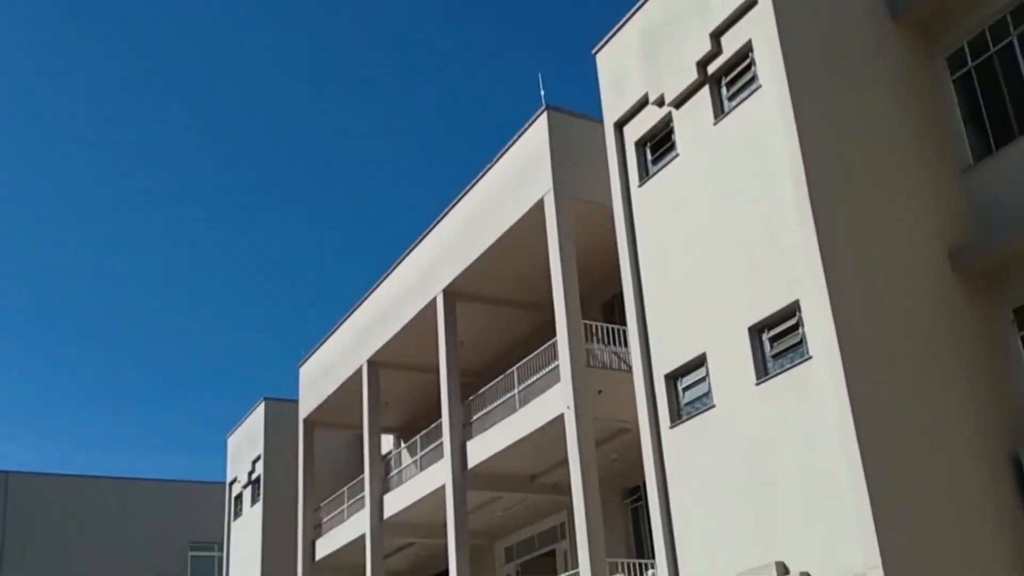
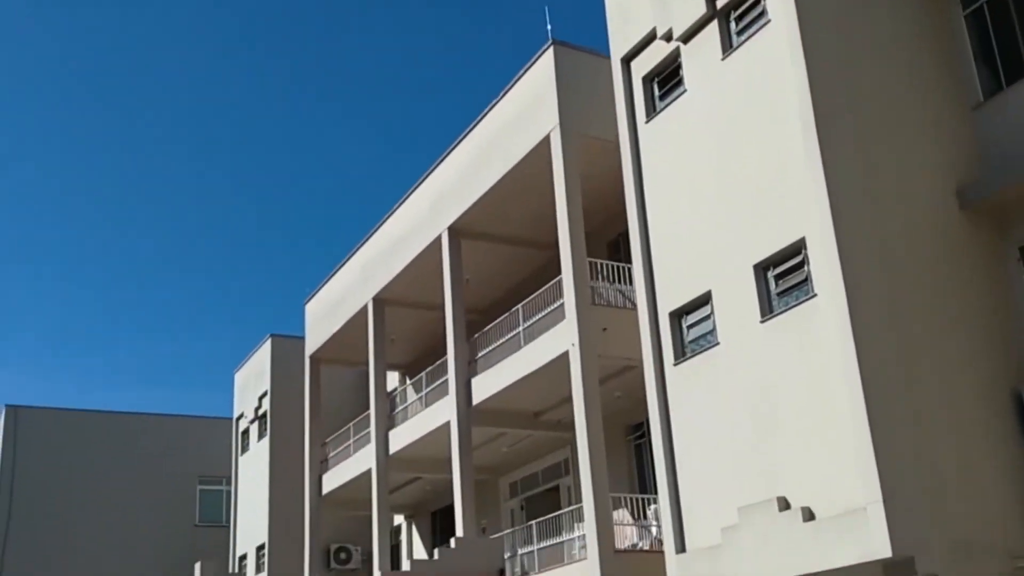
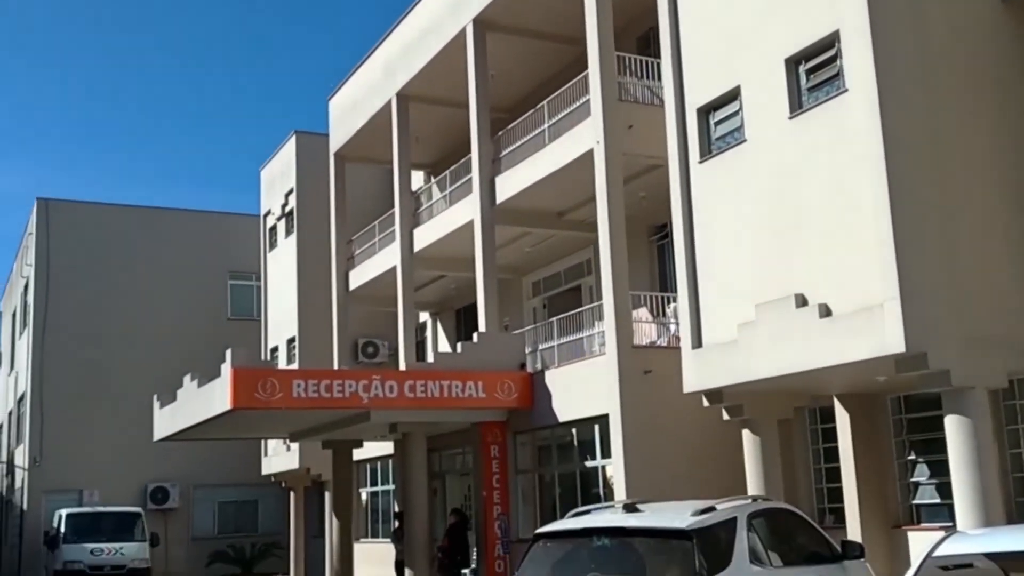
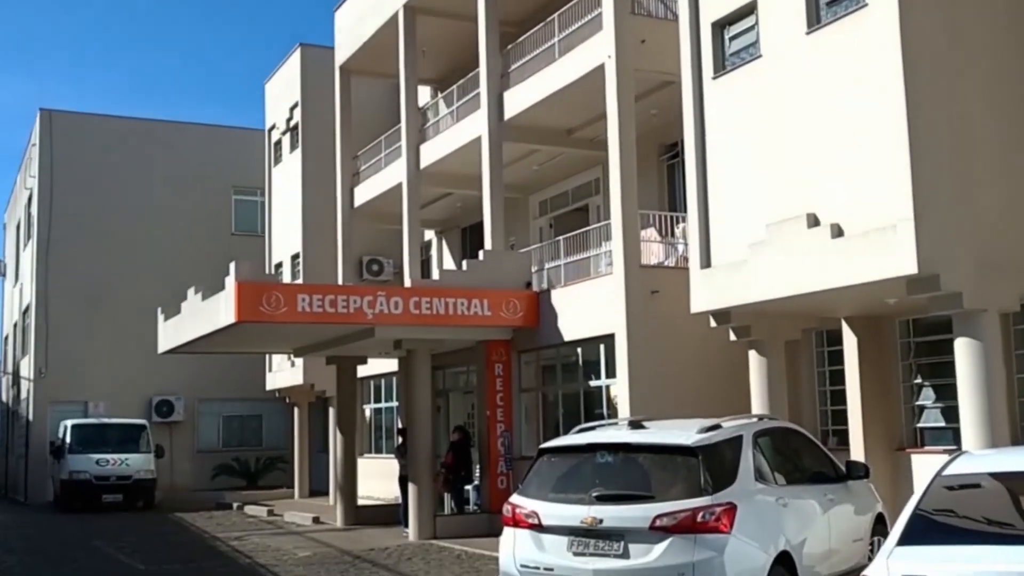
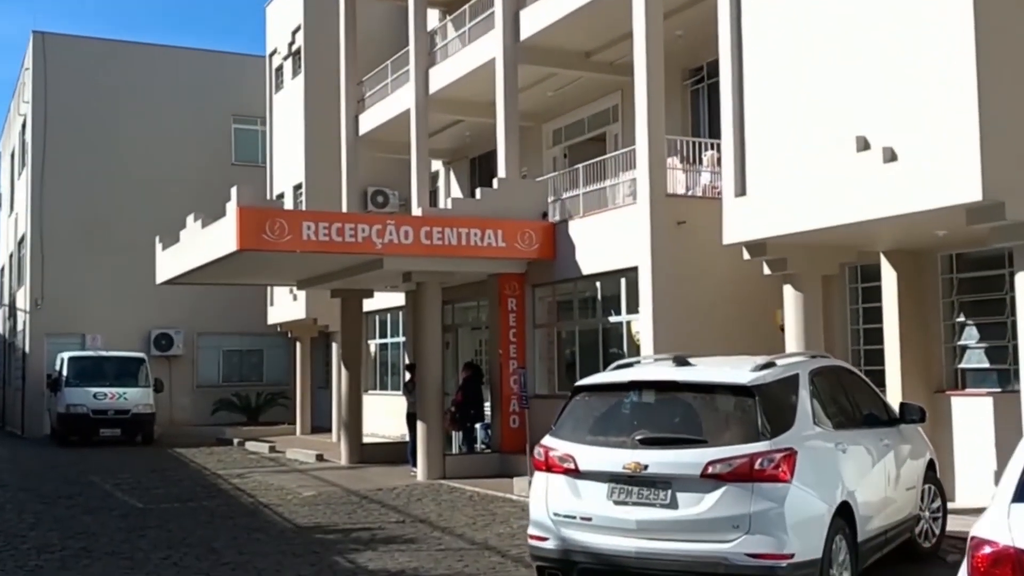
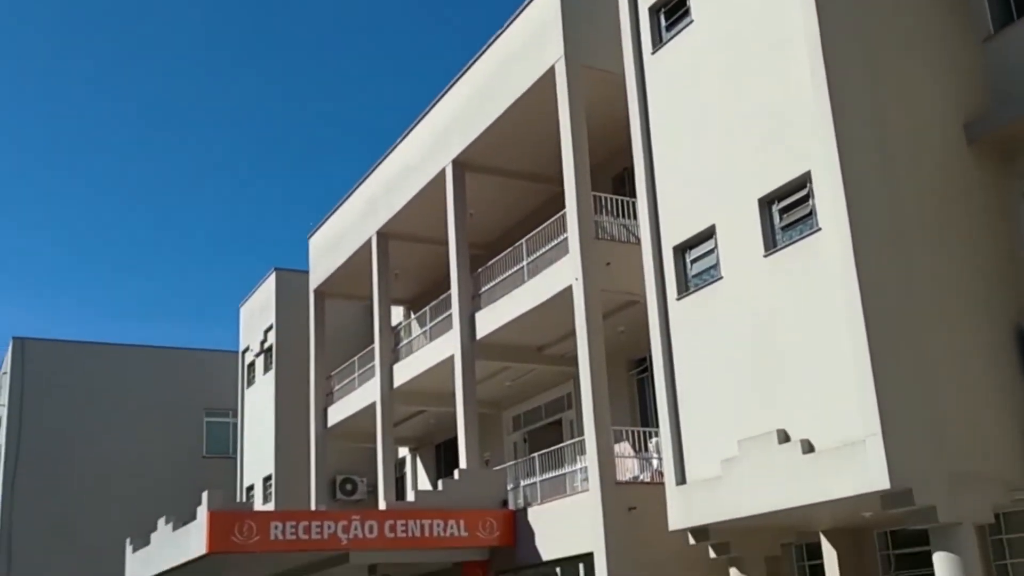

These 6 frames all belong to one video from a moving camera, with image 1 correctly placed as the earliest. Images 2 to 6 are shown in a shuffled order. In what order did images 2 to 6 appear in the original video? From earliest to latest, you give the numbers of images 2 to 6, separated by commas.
2, 6, 3, 4, 5
